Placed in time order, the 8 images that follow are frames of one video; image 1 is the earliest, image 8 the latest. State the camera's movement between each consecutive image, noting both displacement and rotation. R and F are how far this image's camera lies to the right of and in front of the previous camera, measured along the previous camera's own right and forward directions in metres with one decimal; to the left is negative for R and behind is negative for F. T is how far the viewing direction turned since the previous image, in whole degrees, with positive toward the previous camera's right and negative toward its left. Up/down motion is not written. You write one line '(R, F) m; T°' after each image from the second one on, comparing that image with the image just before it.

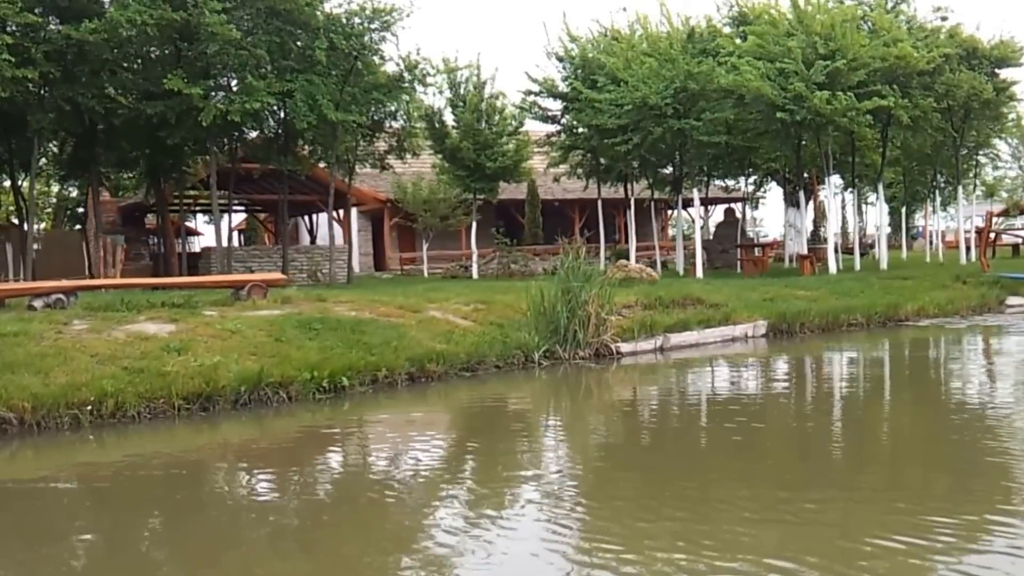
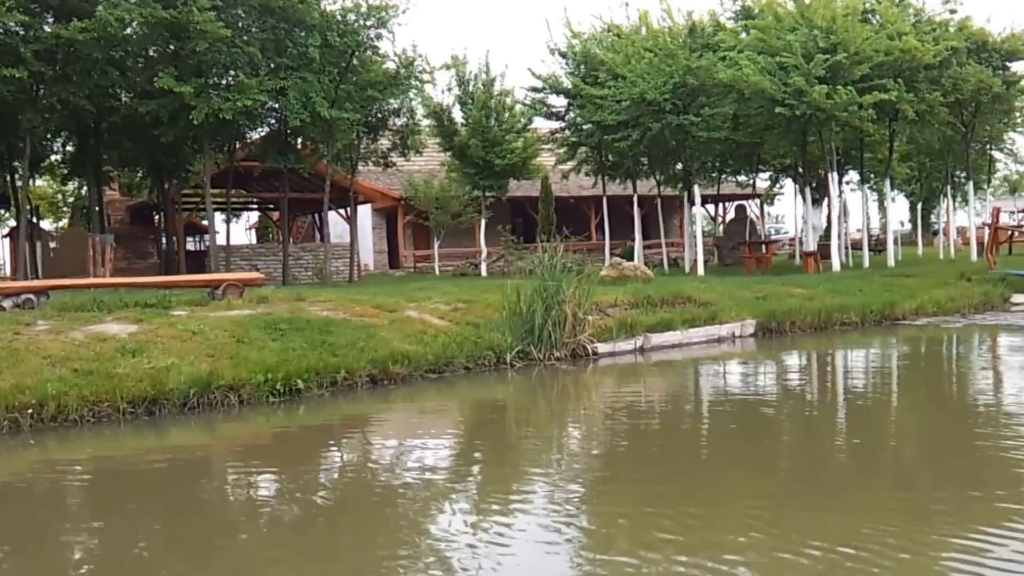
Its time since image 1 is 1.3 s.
(+0.7, +0.3) m; -1°
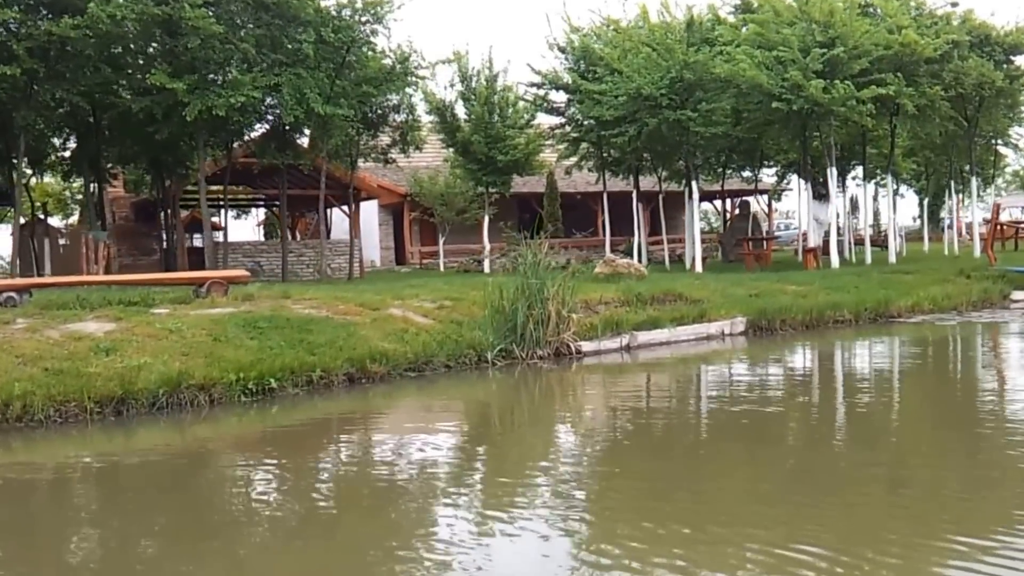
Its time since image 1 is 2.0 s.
(+0.4, +0.1) m; -1°
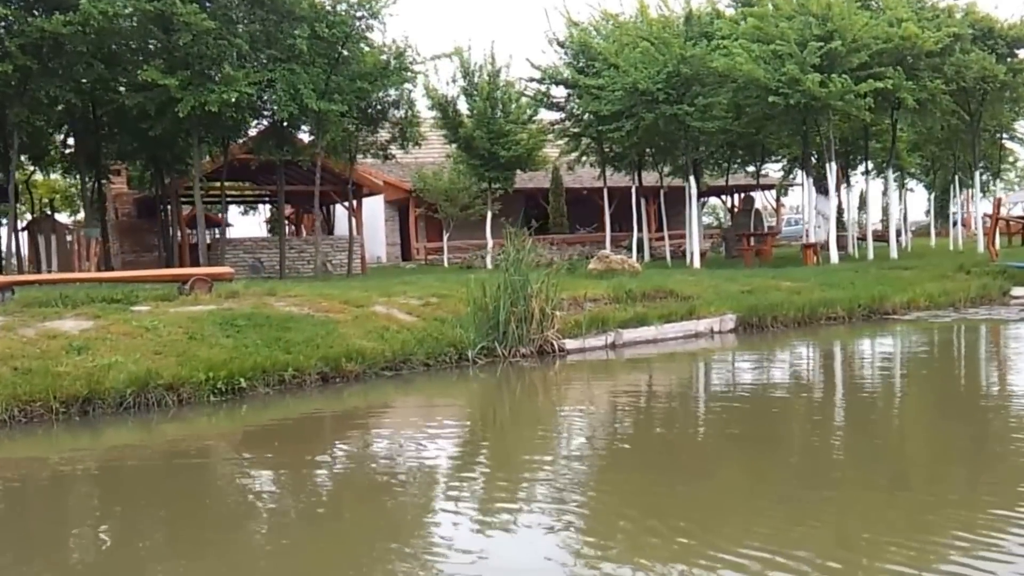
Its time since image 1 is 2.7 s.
(+0.4, +0.2) m; -1°
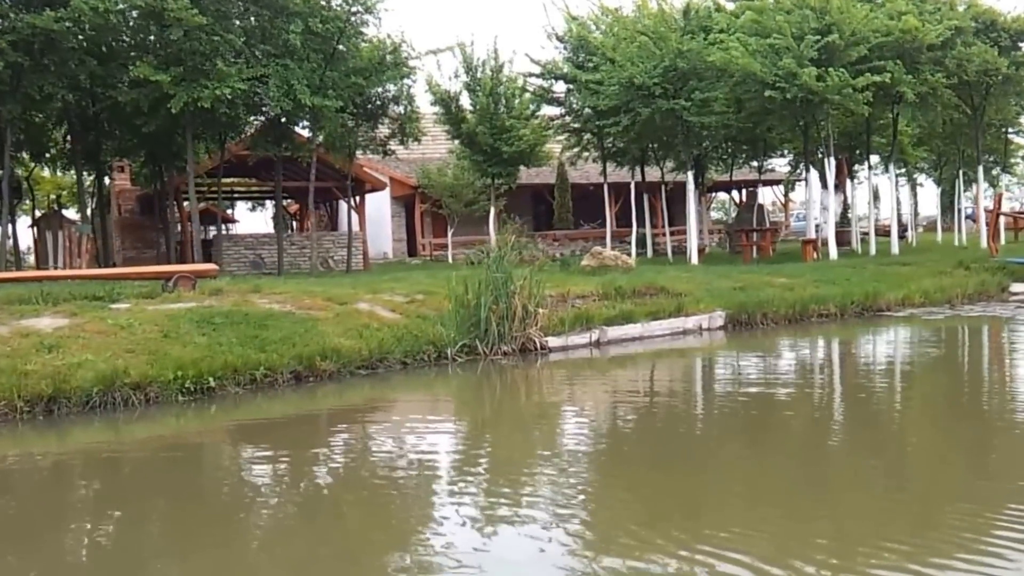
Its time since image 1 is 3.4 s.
(+0.4, +0.2) m; -1°
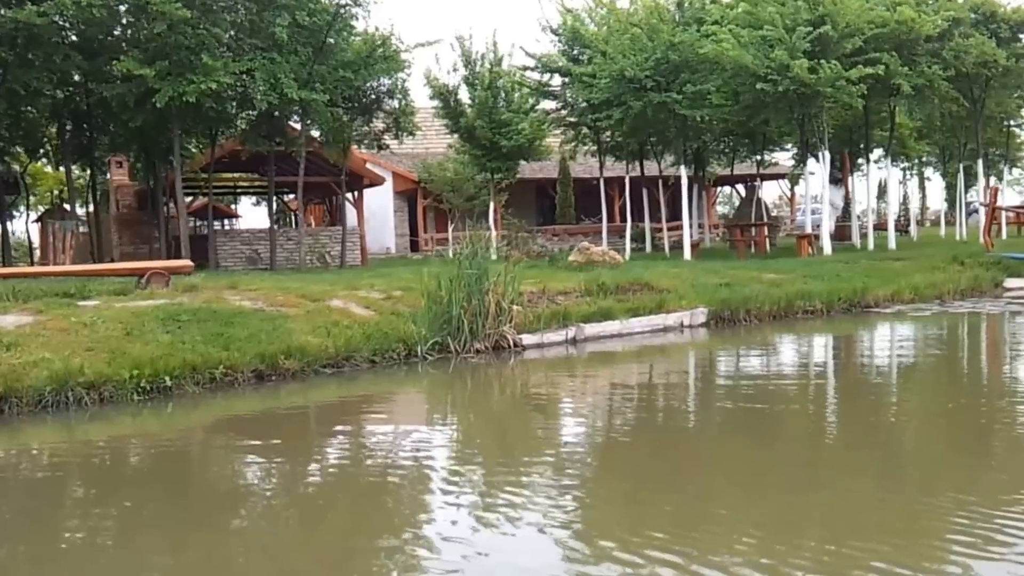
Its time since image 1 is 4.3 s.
(+0.5, +0.2) m; -1°
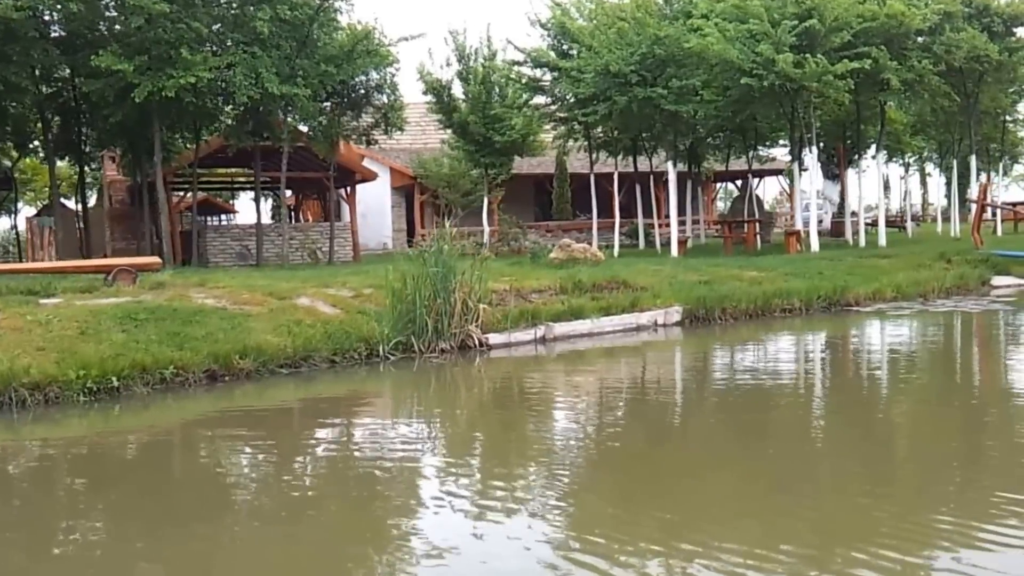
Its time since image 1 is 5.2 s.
(+0.5, +0.2) m; 0°
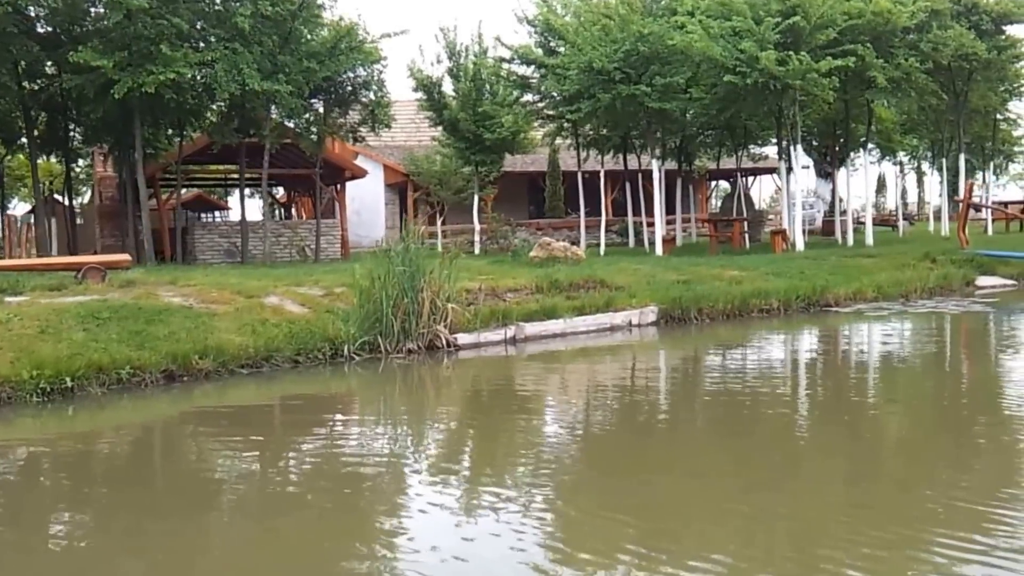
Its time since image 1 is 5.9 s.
(+0.4, +0.2) m; 0°
